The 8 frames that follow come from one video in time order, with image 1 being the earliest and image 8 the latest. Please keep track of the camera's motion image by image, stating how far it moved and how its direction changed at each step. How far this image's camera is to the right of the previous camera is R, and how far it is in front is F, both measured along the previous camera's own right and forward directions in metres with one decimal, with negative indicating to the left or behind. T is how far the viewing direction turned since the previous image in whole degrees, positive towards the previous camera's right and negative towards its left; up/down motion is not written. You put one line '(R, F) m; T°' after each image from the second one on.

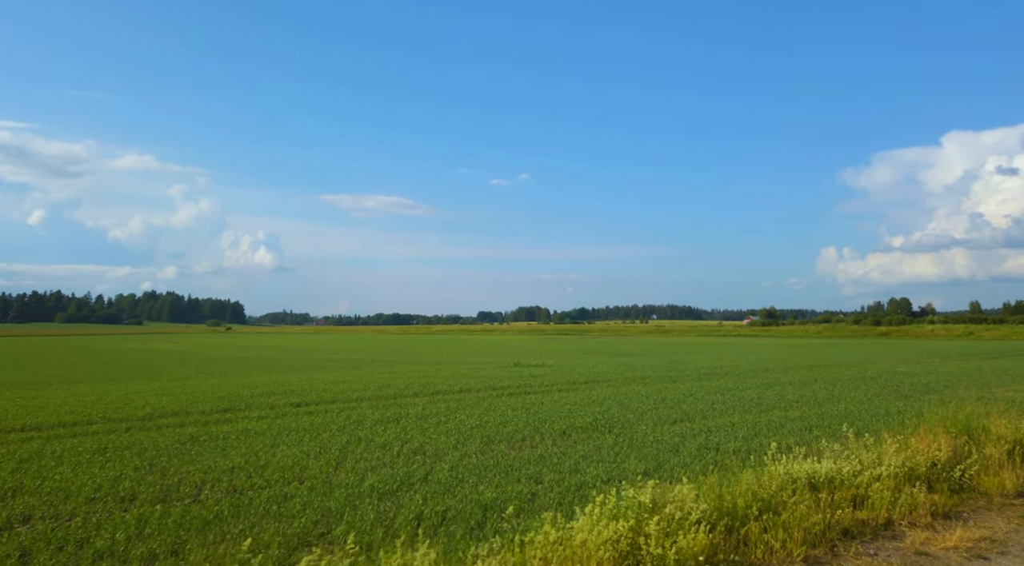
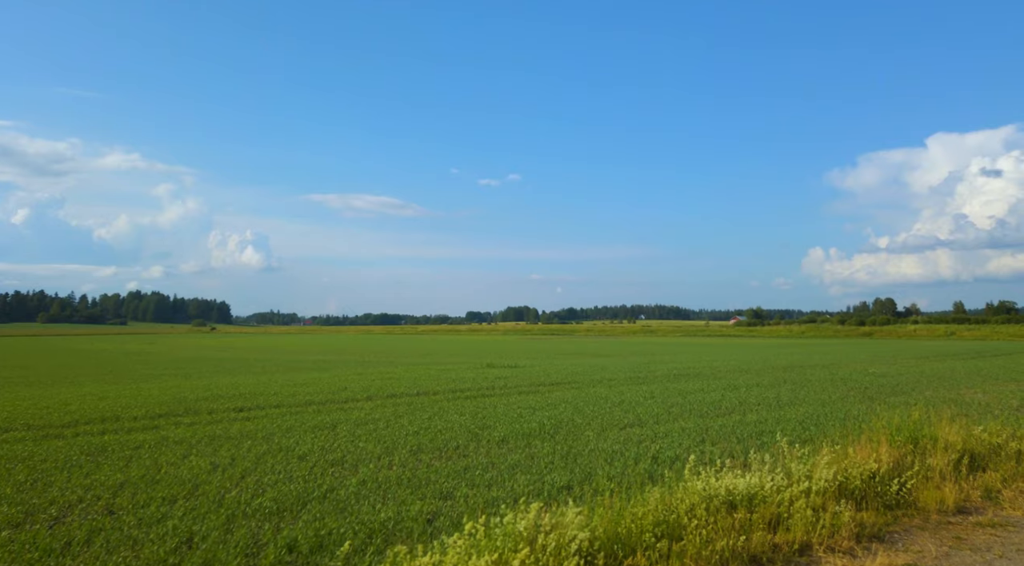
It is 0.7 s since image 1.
(+1.1, +0.8) m; +1°
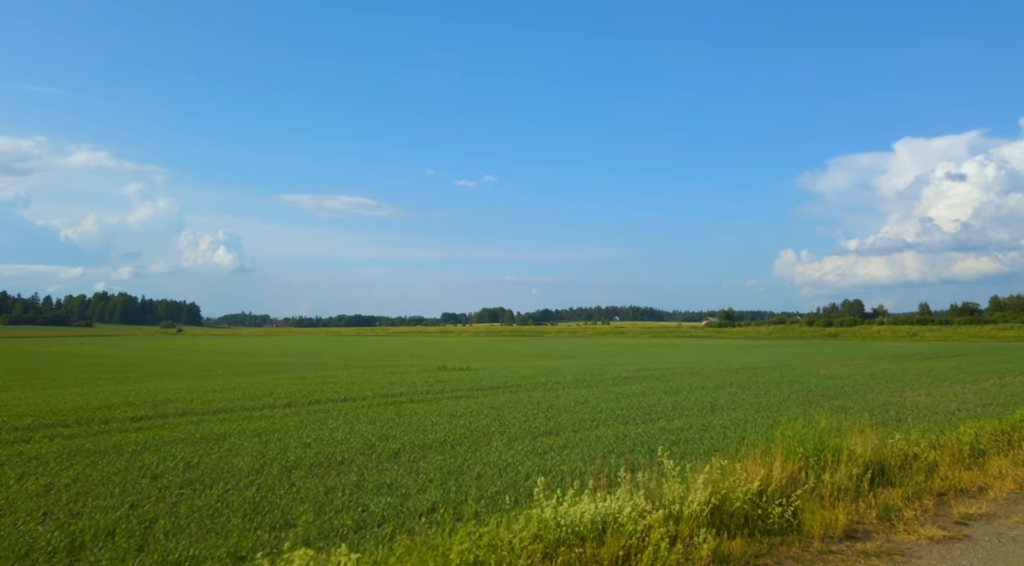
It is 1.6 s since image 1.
(+1.5, +1.1) m; +2°
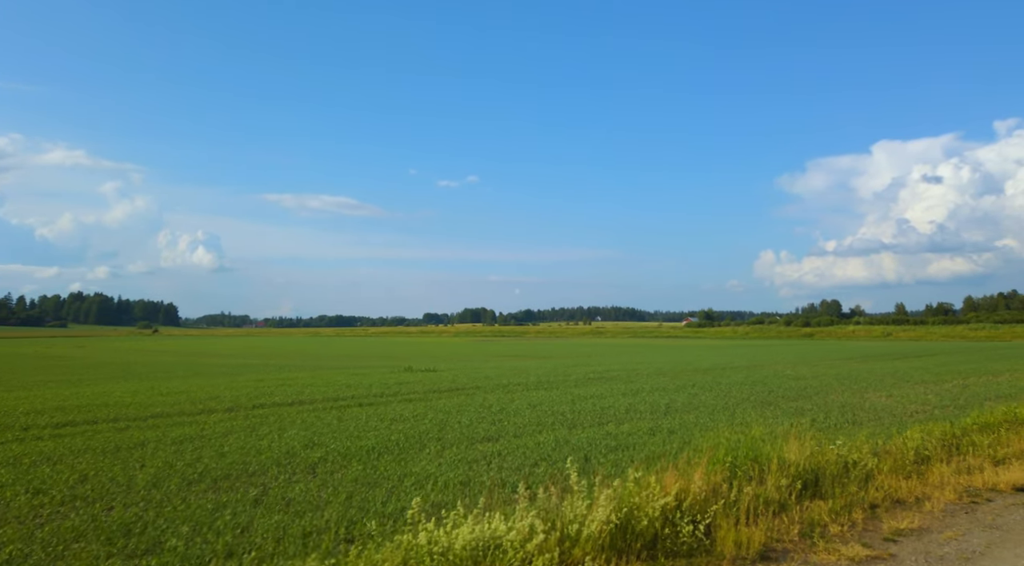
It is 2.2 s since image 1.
(+1.0, +0.8) m; +2°
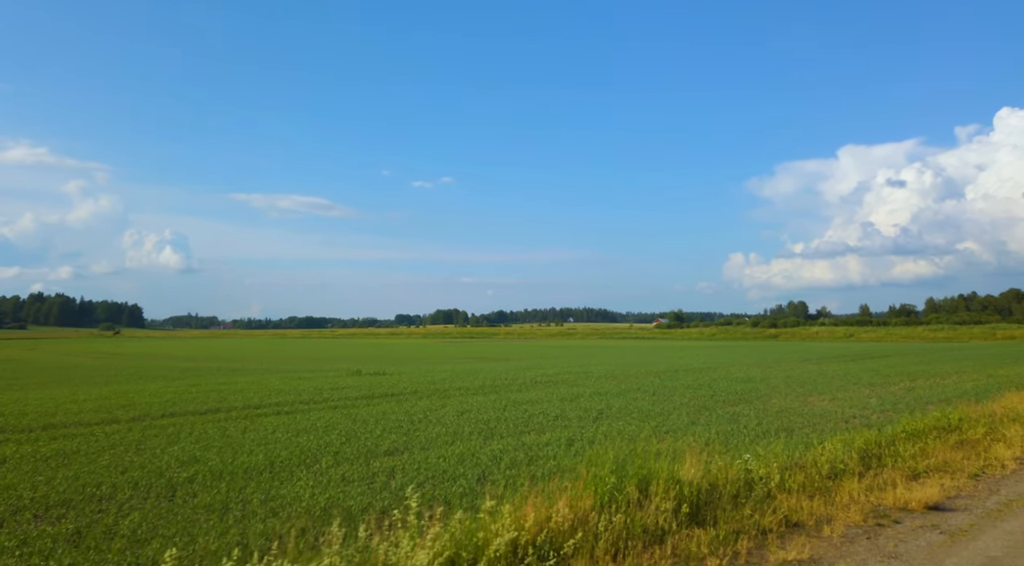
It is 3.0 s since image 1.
(+1.4, +1.1) m; +2°
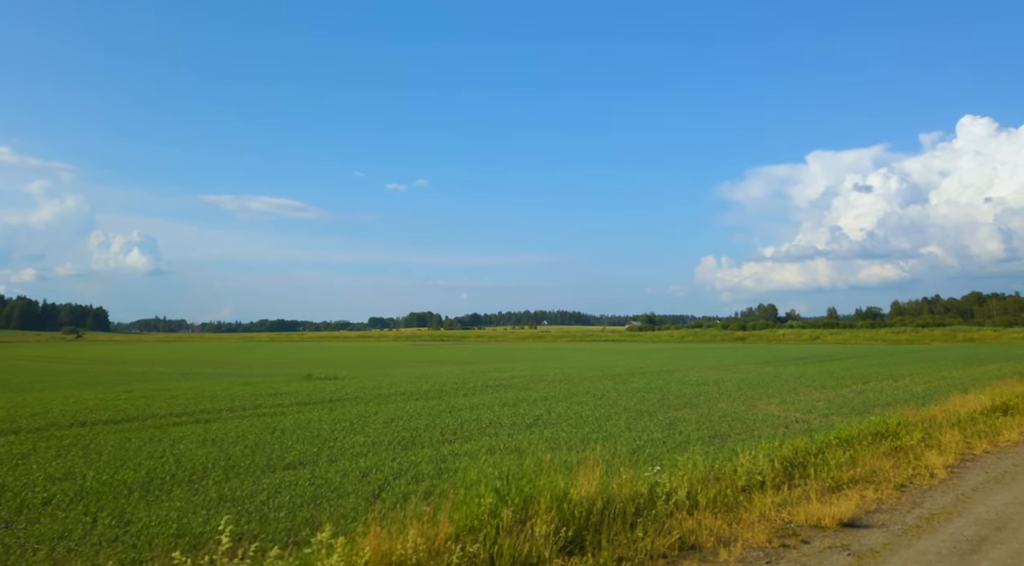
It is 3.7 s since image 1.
(+1.2, +1.0) m; +2°
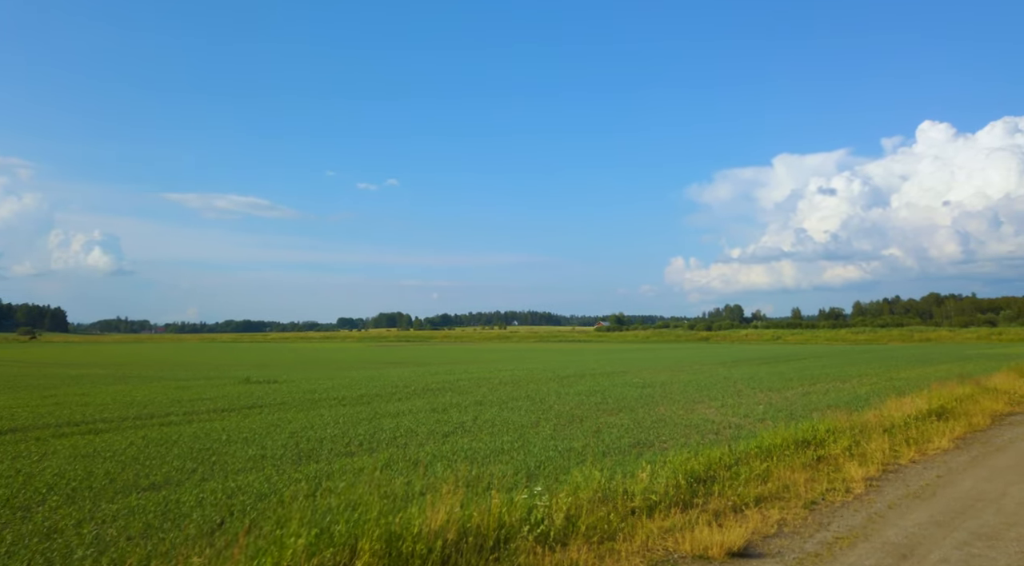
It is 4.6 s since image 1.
(+1.4, +1.2) m; +2°
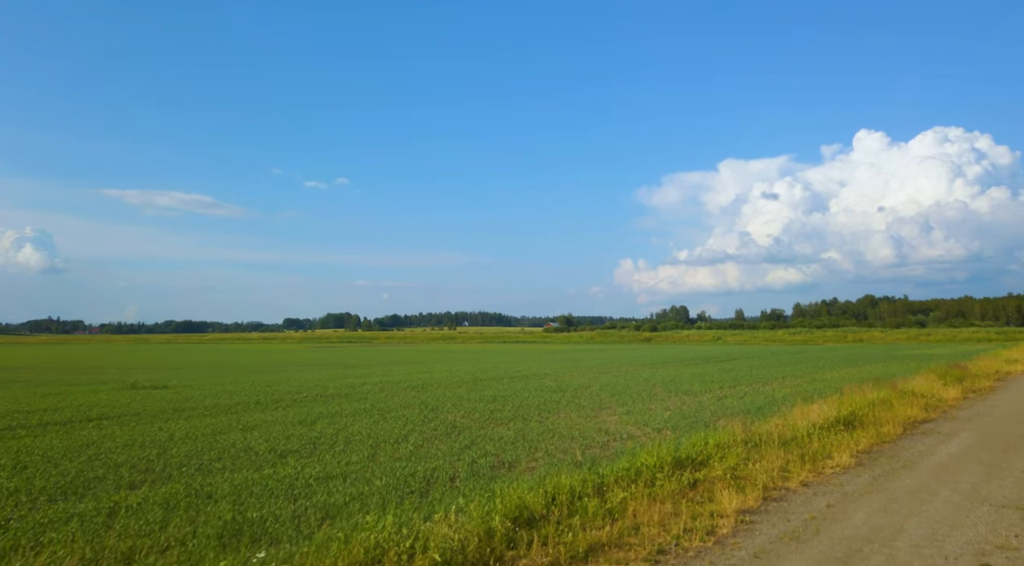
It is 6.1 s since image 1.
(+2.2, +2.7) m; +4°
